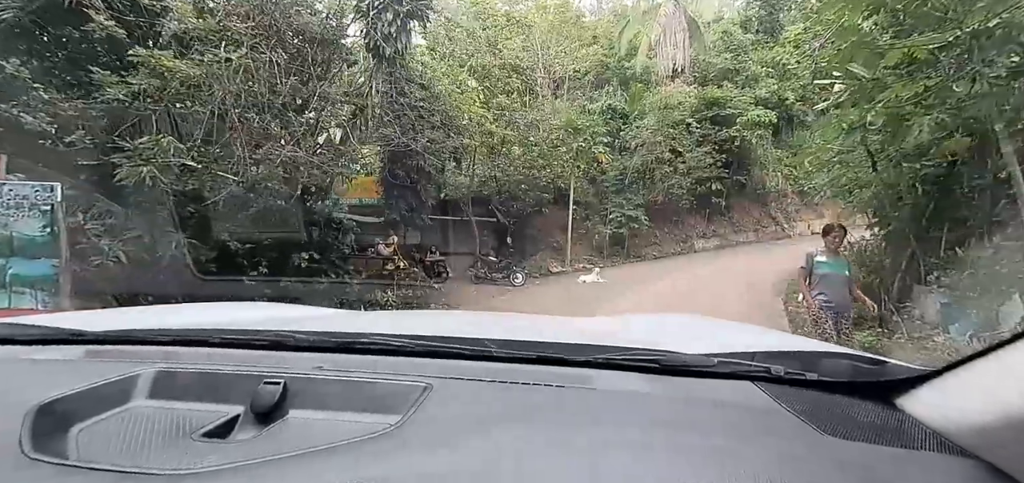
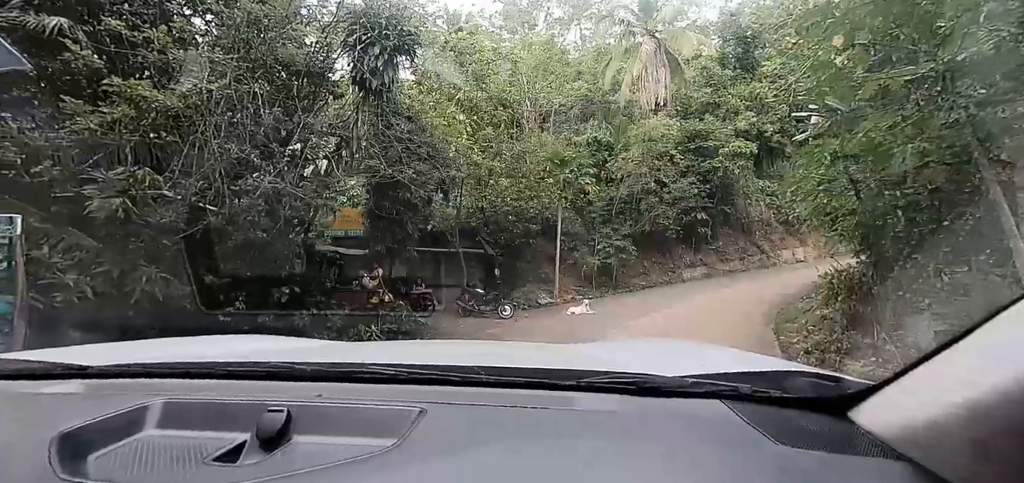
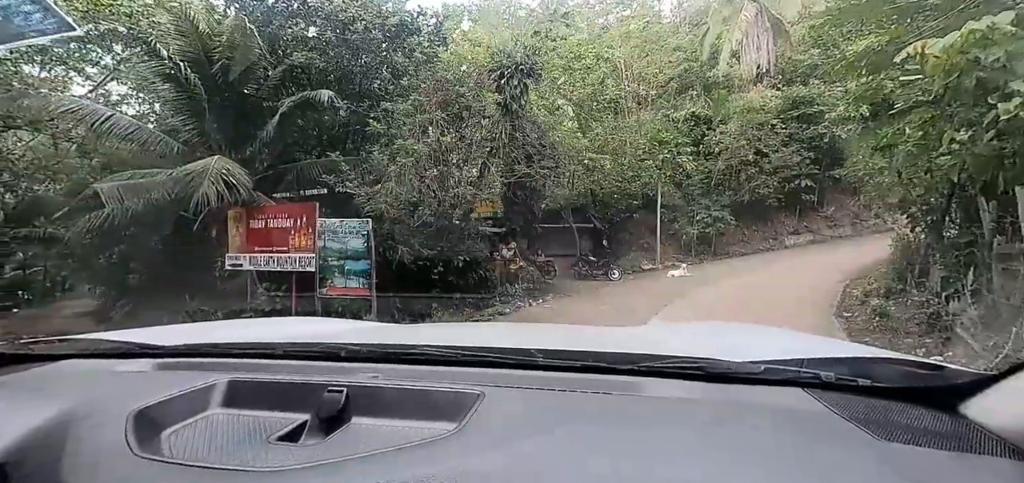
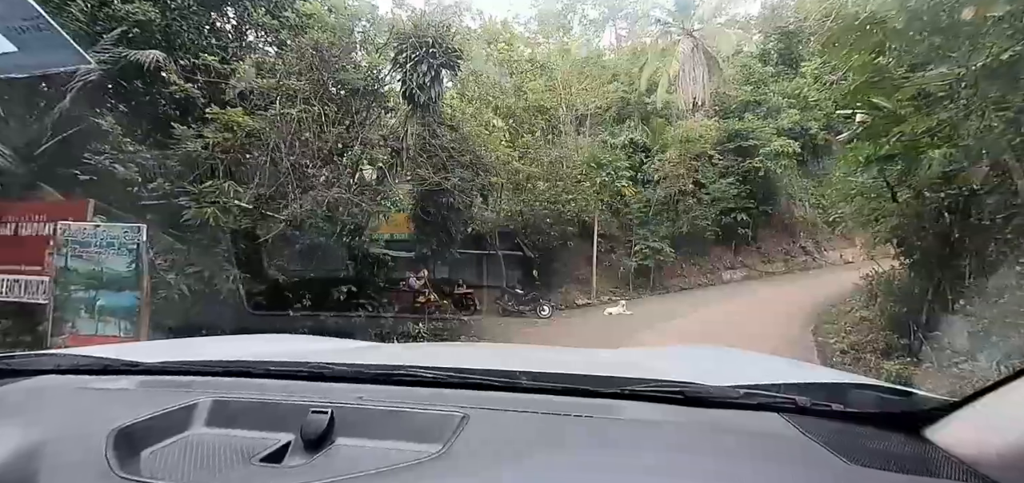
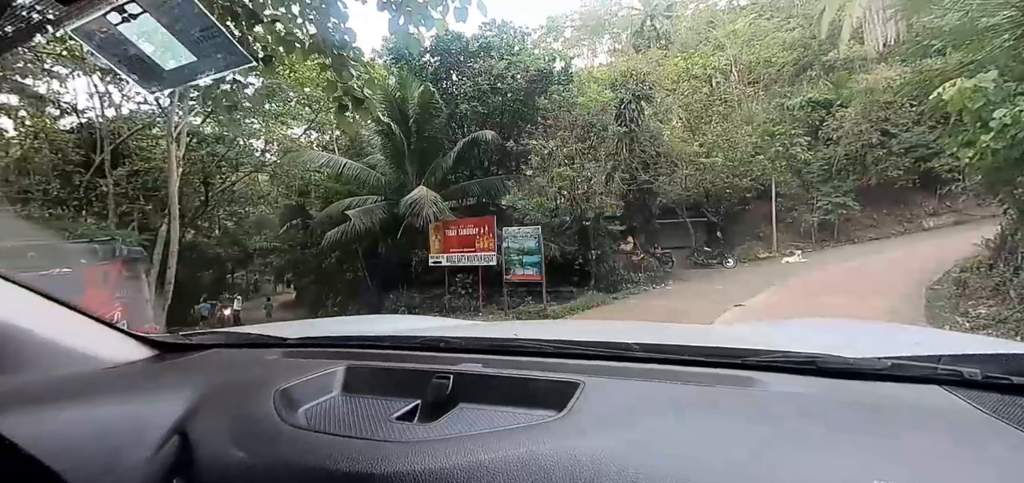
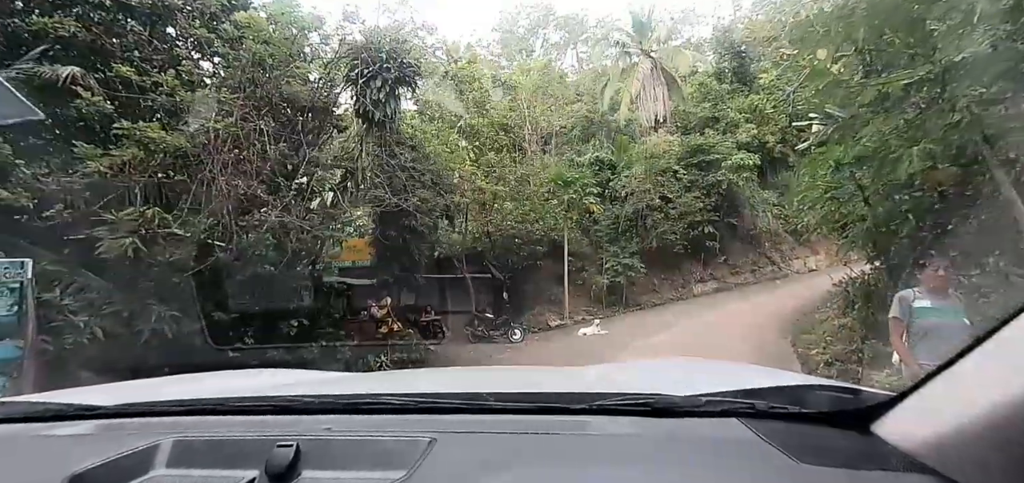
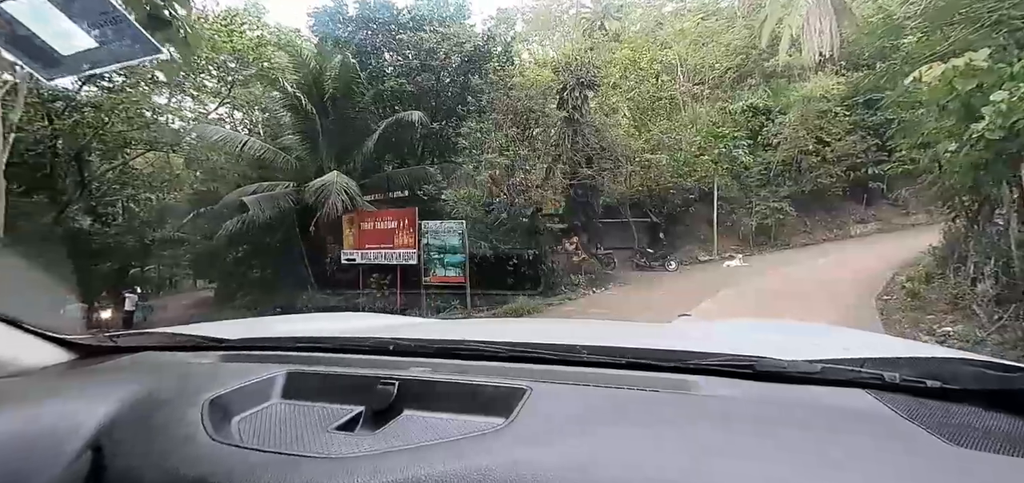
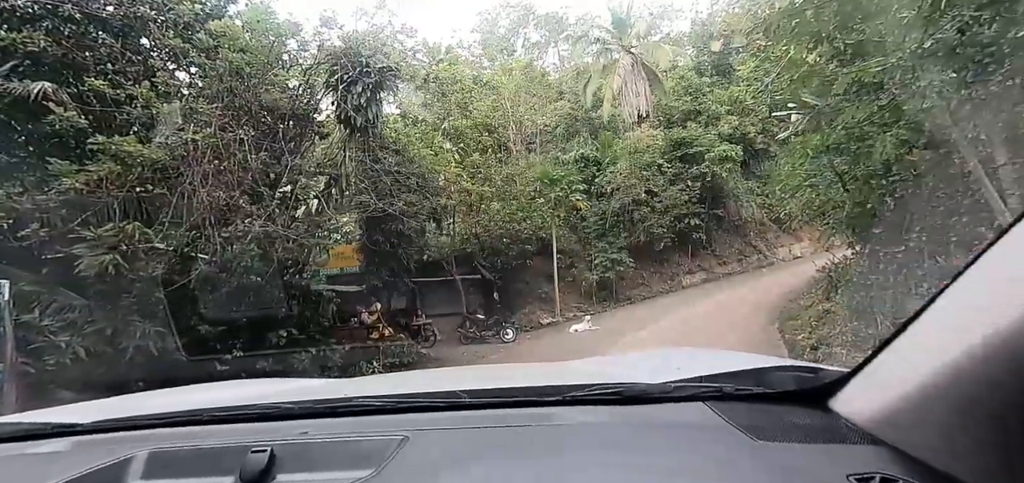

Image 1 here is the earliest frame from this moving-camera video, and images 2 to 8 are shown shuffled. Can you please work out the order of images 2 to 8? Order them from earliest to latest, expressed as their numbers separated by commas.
6, 8, 2, 4, 3, 7, 5
